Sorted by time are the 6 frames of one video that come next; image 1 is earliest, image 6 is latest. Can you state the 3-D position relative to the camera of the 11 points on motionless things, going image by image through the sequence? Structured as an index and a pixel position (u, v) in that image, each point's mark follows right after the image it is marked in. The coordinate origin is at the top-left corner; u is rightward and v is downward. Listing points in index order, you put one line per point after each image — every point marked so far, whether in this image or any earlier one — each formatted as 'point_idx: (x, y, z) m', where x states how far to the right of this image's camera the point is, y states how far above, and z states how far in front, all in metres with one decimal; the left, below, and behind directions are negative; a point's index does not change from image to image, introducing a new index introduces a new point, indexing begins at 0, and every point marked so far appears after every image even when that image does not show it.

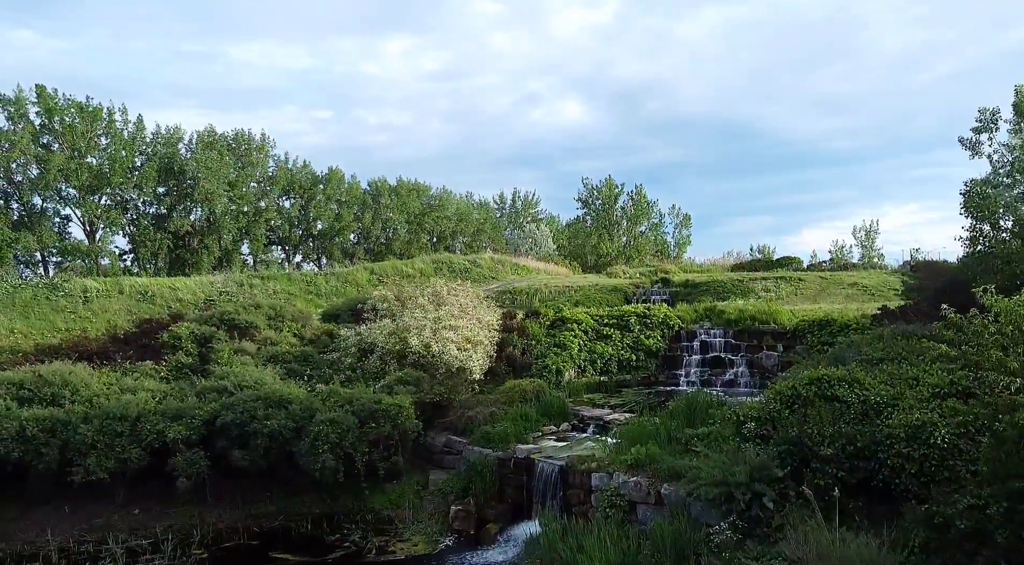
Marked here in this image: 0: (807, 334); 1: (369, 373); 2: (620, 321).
0: (+6.6, -1.2, +16.0) m
1: (-2.7, -1.8, +13.7) m
2: (+2.7, -1.0, +17.8) m
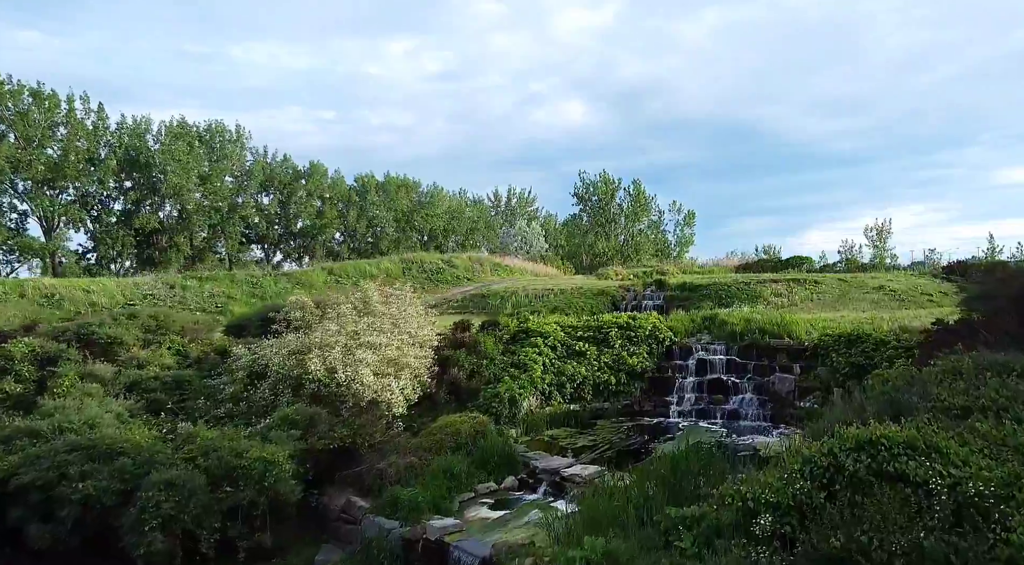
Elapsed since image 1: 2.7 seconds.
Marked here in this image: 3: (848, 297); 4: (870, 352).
0: (+5.7, -1.3, +12.6) m
1: (-3.7, -1.8, +10.3) m
2: (+1.7, -1.1, +14.5) m
3: (+9.1, -0.4, +19.5) m
4: (+6.1, -1.2, +12.1) m
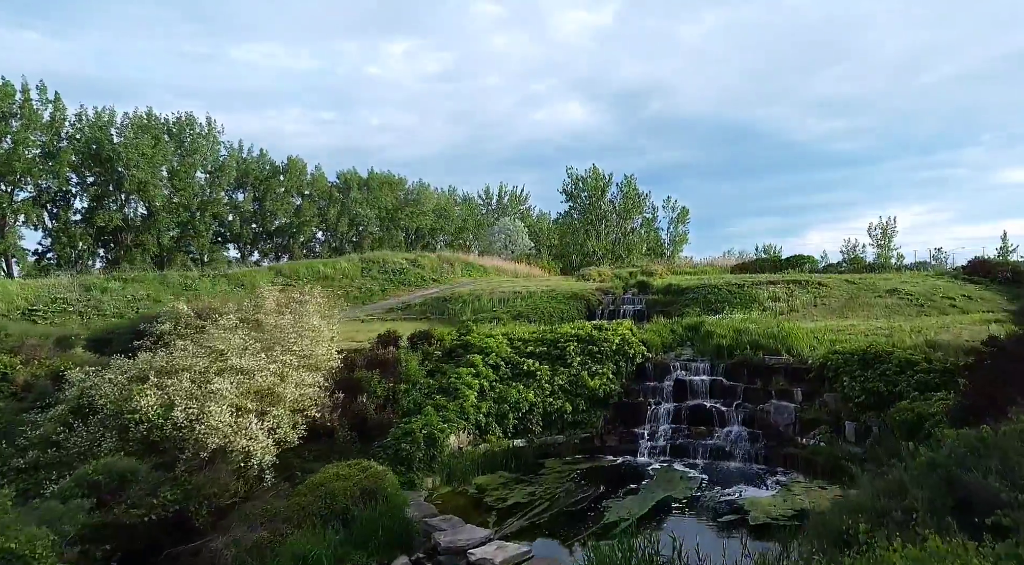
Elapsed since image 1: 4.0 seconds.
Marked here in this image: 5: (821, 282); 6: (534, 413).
0: (+4.6, -1.3, +9.9) m
1: (-4.8, -1.9, +7.6) m
2: (+0.7, -1.1, +11.8) m
3: (+8.1, -0.4, +16.8) m
4: (+5.0, -1.2, +9.4) m
5: (+7.9, 0.0, +18.2) m
6: (+0.3, -2.0, +10.8) m
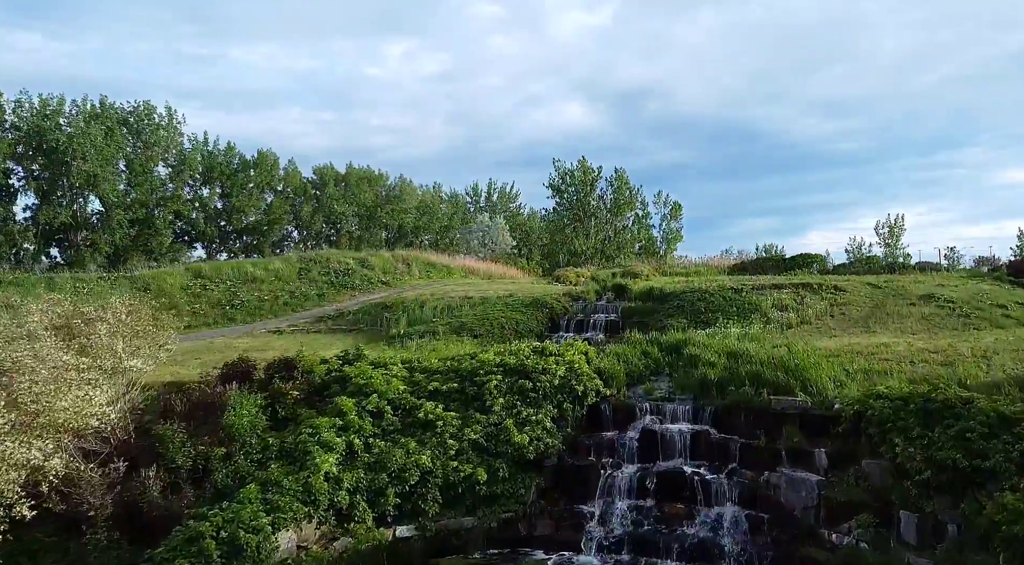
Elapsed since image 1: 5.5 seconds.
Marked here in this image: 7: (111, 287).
0: (+3.4, -1.4, +6.4) m
1: (-6.0, -2.0, +4.1) m
2: (-0.5, -1.2, +8.3) m
3: (+6.9, -0.5, +13.3) m
4: (+3.8, -1.3, +5.9) m
5: (+6.7, -0.1, +14.7) m
6: (-0.8, -2.1, +7.3) m
7: (-10.6, 0.0, +18.6) m
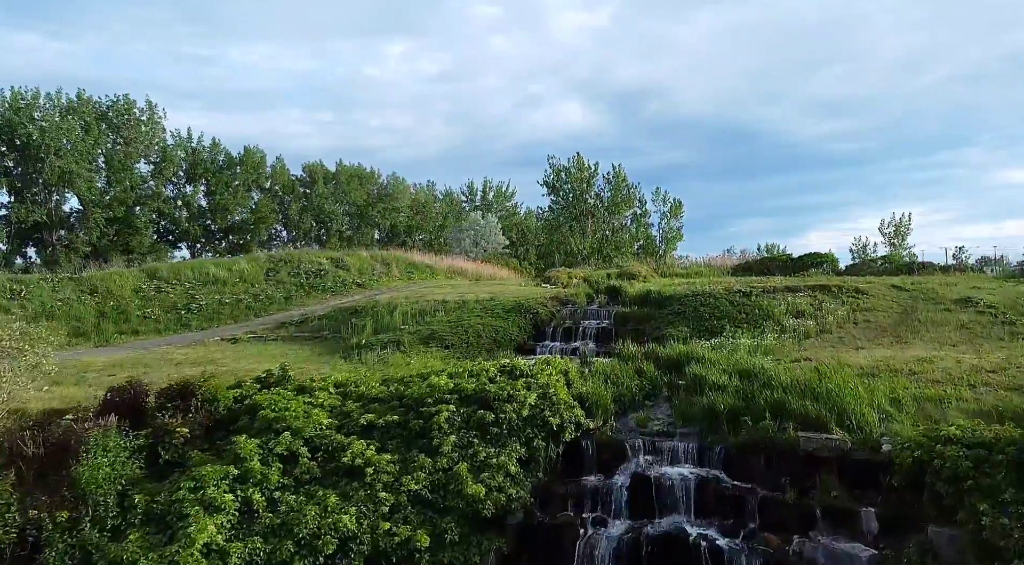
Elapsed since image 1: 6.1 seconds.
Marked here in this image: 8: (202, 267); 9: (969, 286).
0: (+3.0, -1.4, +4.6) m
1: (-6.4, -2.0, +2.4) m
2: (-0.9, -1.3, +6.5) m
3: (+6.5, -0.6, +11.6) m
4: (+3.5, -1.3, +4.1) m
5: (+6.3, -0.1, +13.0) m
6: (-1.2, -2.1, +5.5) m
7: (-11.0, -0.1, +16.9) m
8: (-8.5, +0.4, +19.6) m
9: (+8.7, -0.1, +13.5) m
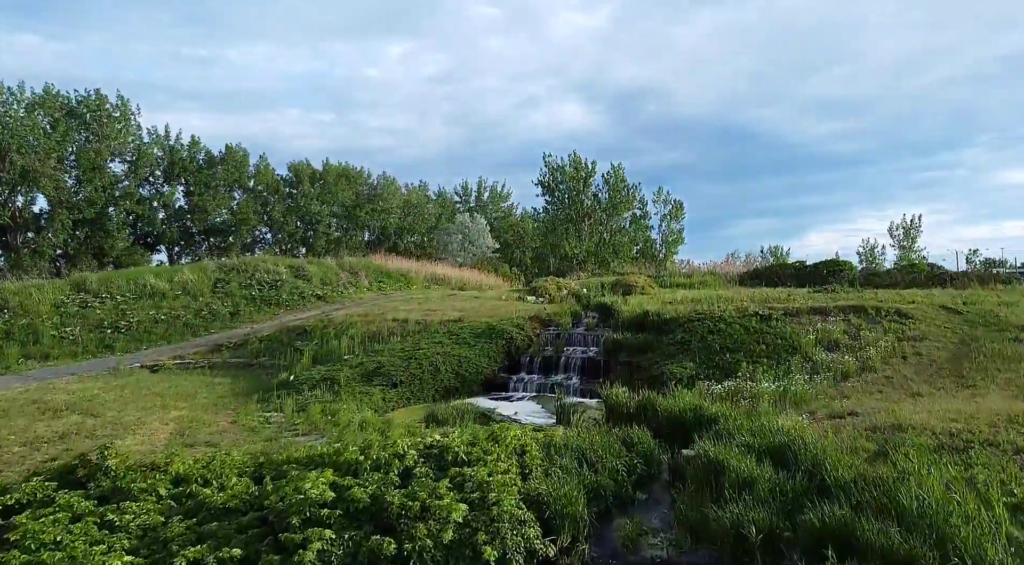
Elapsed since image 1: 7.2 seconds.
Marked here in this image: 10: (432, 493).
0: (+2.5, -1.7, +2.3) m
1: (-6.9, -2.3, 0.0) m
2: (-1.4, -1.6, +4.2) m
3: (+6.0, -0.9, +9.2) m
4: (+2.9, -1.7, +1.8) m
5: (+5.8, -0.4, +10.6) m
6: (-1.7, -2.4, +3.2) m
7: (-11.5, -0.4, +14.5) m
8: (-9.0, +0.1, +17.3) m
9: (+8.2, -0.4, +11.2) m
10: (-0.5, -1.3, +4.4) m
